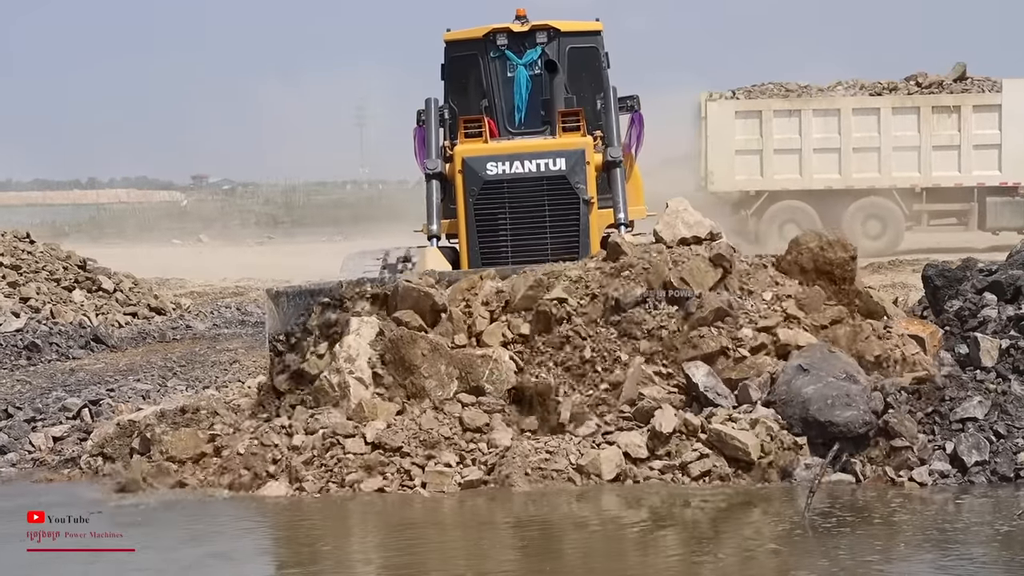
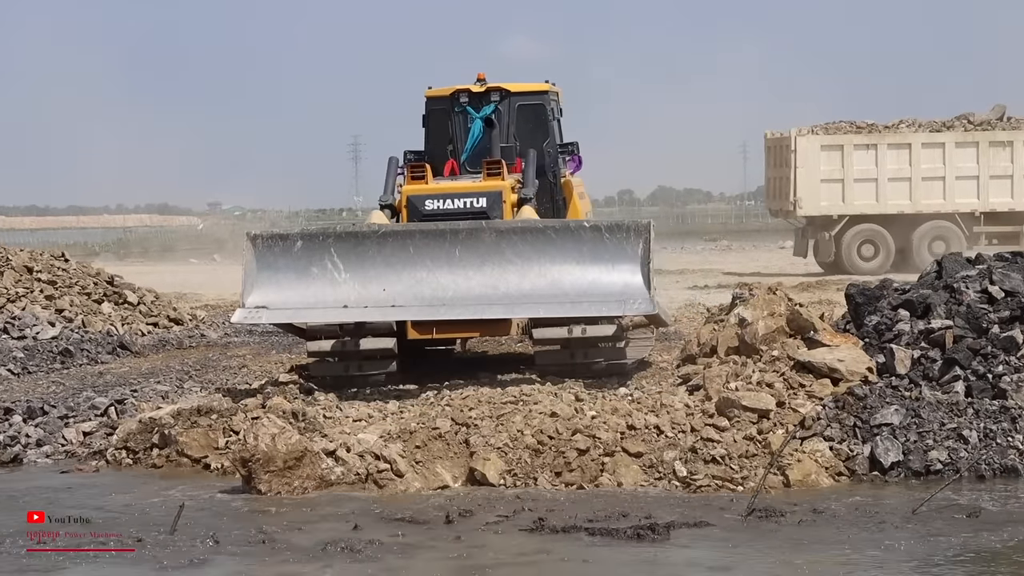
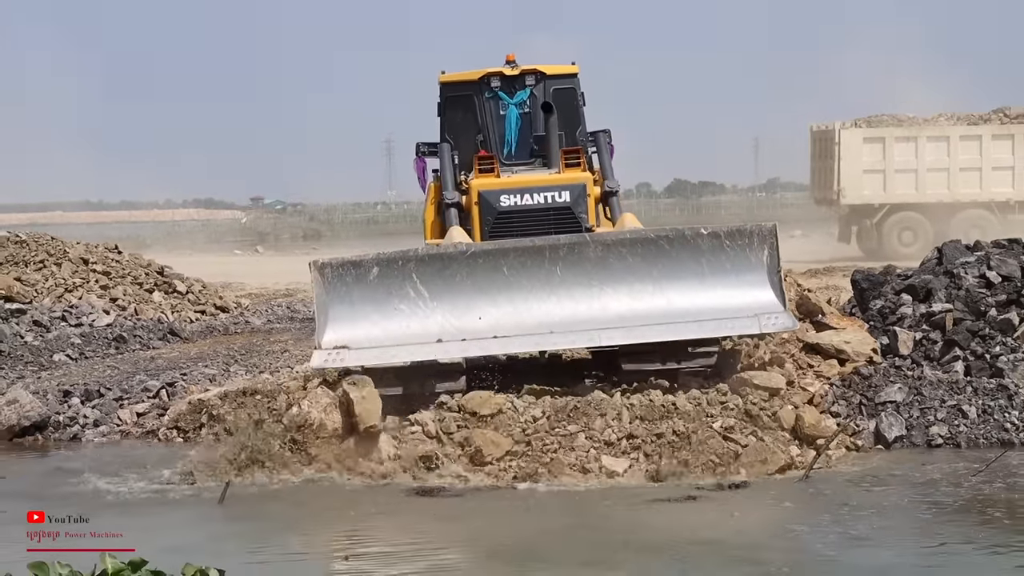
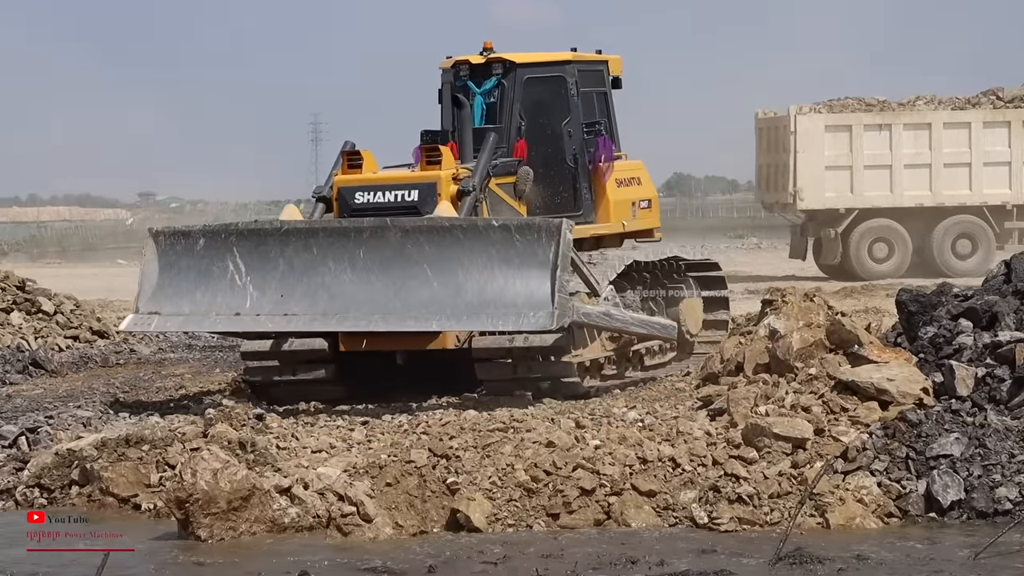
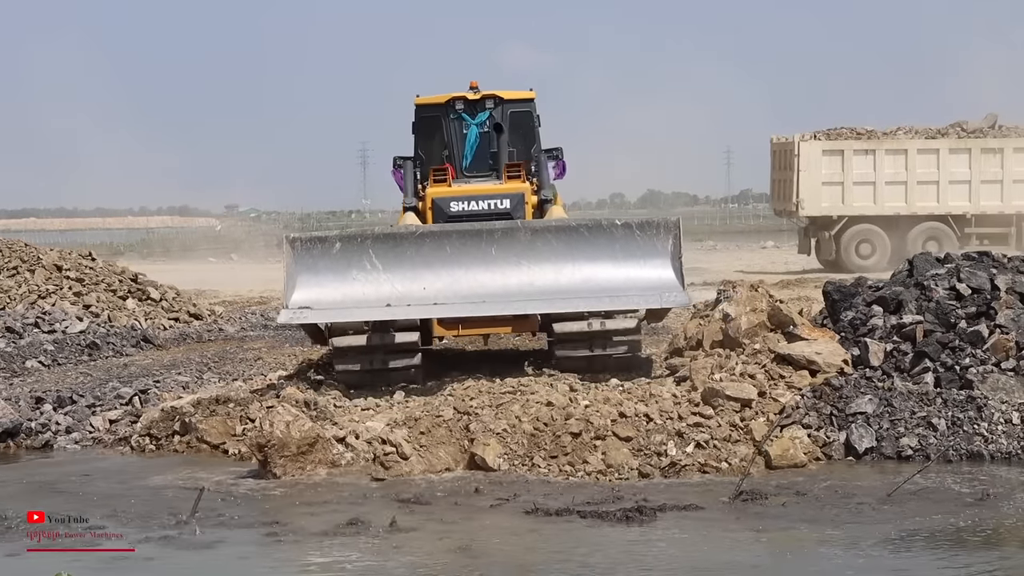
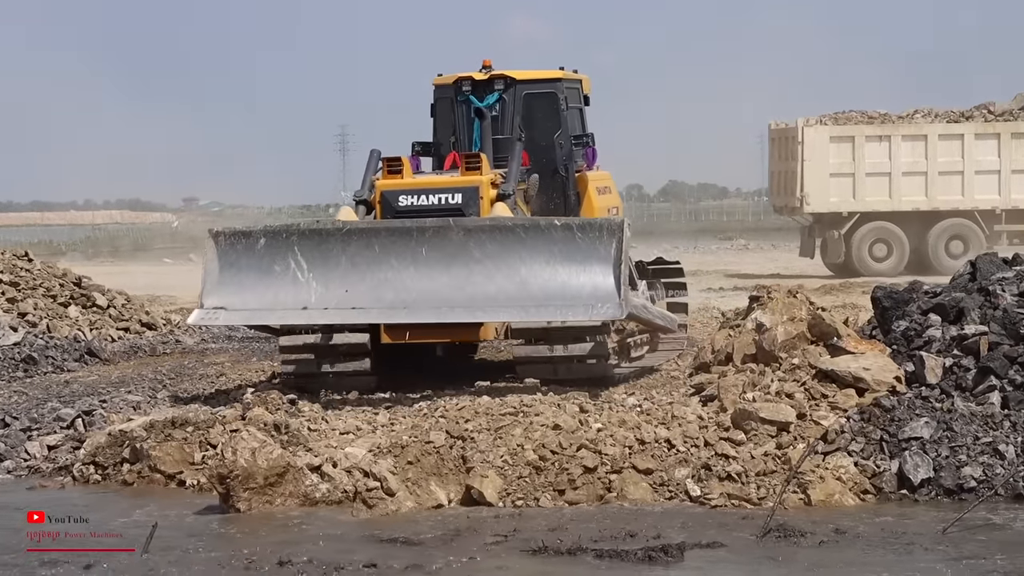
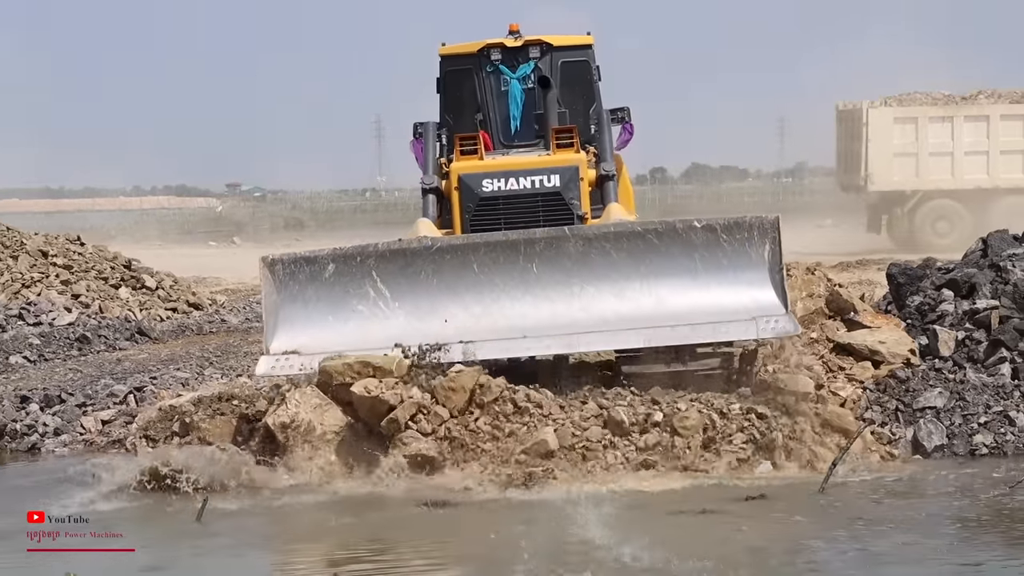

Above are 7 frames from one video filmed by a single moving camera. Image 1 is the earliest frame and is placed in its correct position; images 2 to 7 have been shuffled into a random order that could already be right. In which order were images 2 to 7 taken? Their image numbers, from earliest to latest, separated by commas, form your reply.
7, 3, 5, 2, 6, 4
